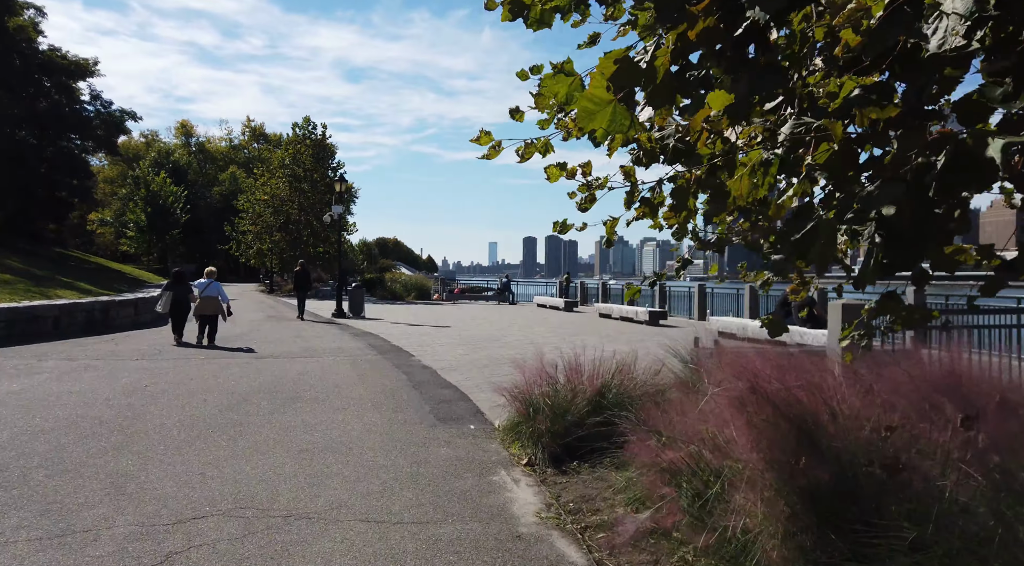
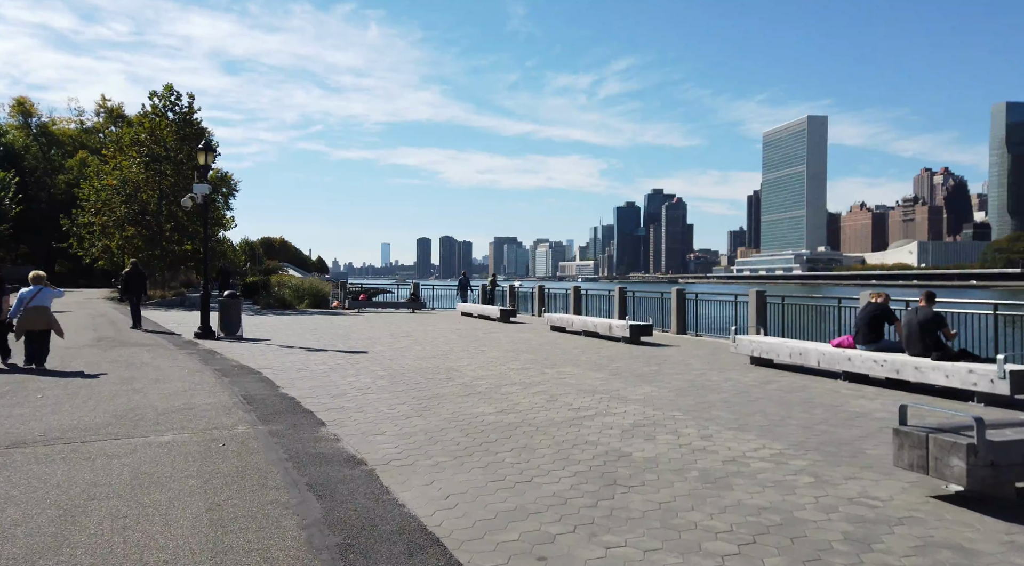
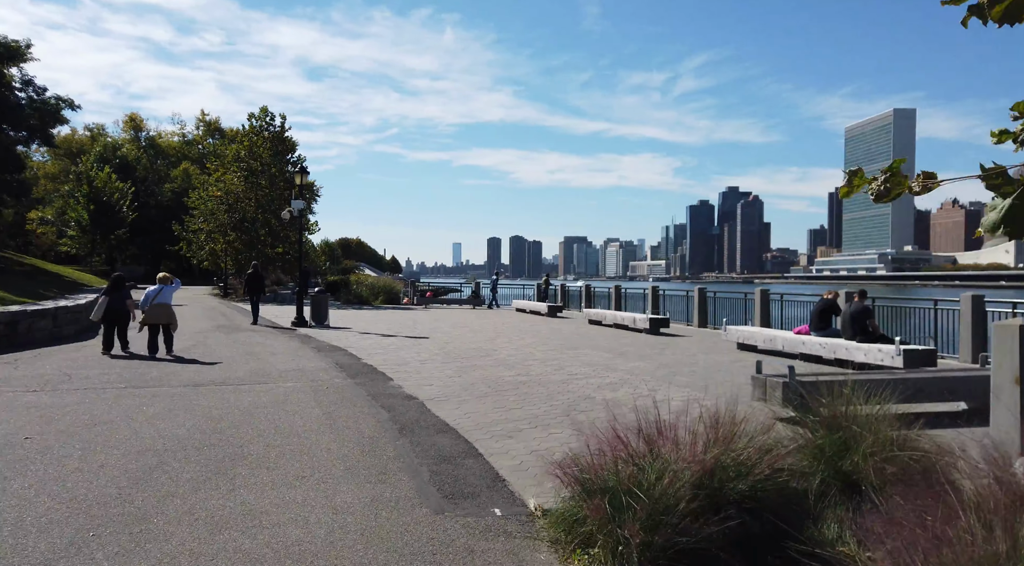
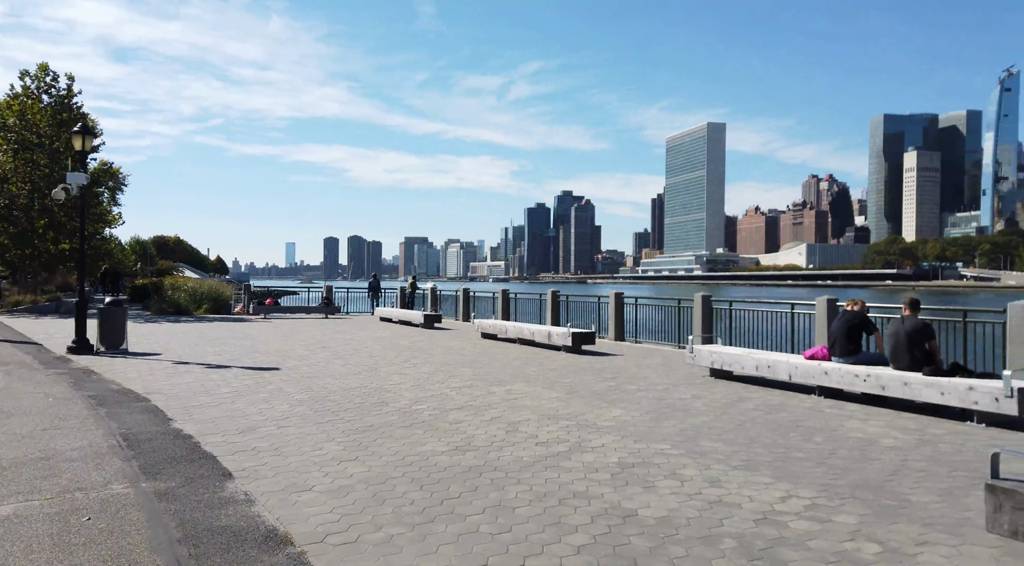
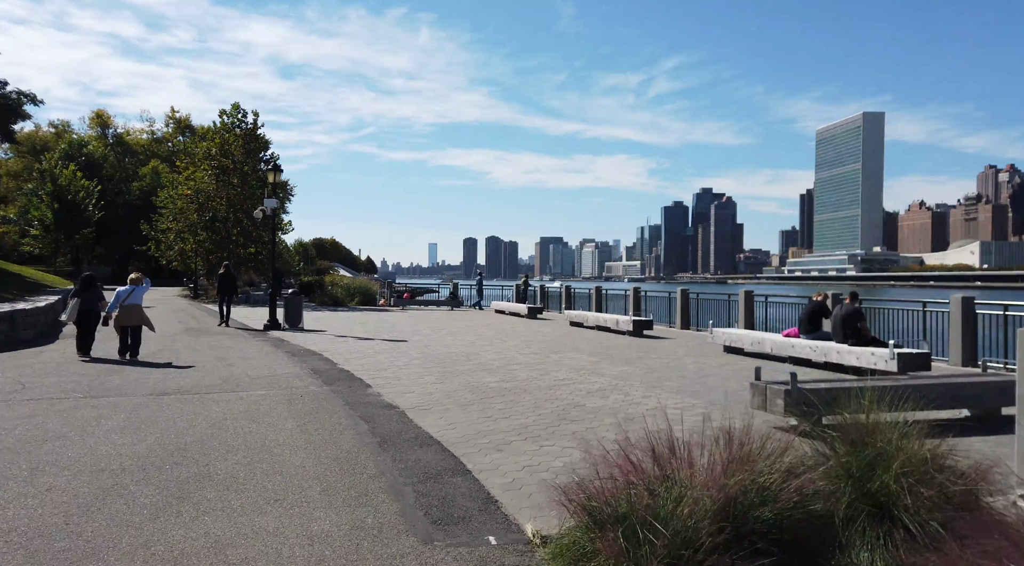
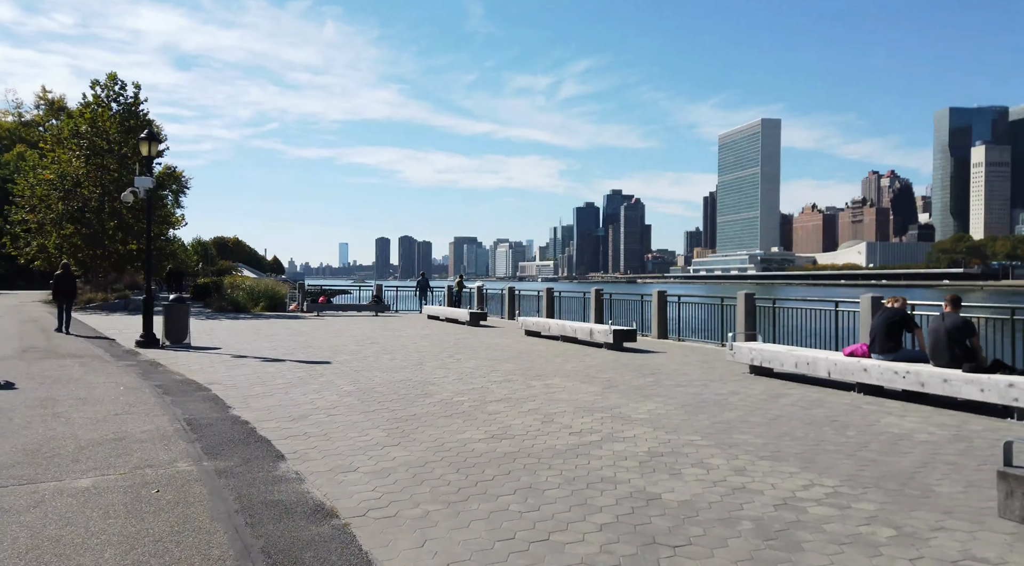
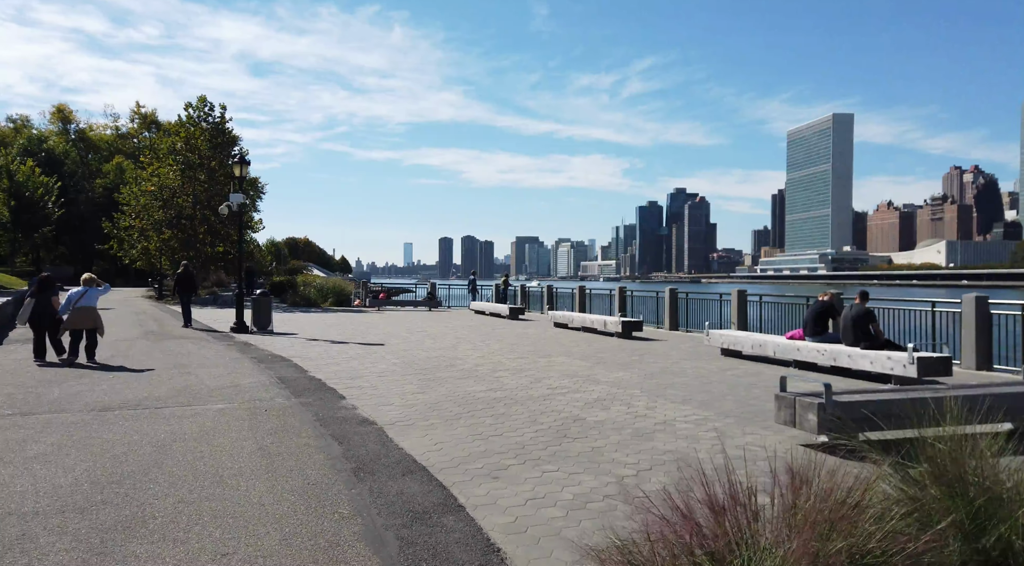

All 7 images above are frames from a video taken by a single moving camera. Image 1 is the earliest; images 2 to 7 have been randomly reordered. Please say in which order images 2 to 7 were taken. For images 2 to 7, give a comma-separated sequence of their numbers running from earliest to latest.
3, 5, 7, 2, 6, 4
